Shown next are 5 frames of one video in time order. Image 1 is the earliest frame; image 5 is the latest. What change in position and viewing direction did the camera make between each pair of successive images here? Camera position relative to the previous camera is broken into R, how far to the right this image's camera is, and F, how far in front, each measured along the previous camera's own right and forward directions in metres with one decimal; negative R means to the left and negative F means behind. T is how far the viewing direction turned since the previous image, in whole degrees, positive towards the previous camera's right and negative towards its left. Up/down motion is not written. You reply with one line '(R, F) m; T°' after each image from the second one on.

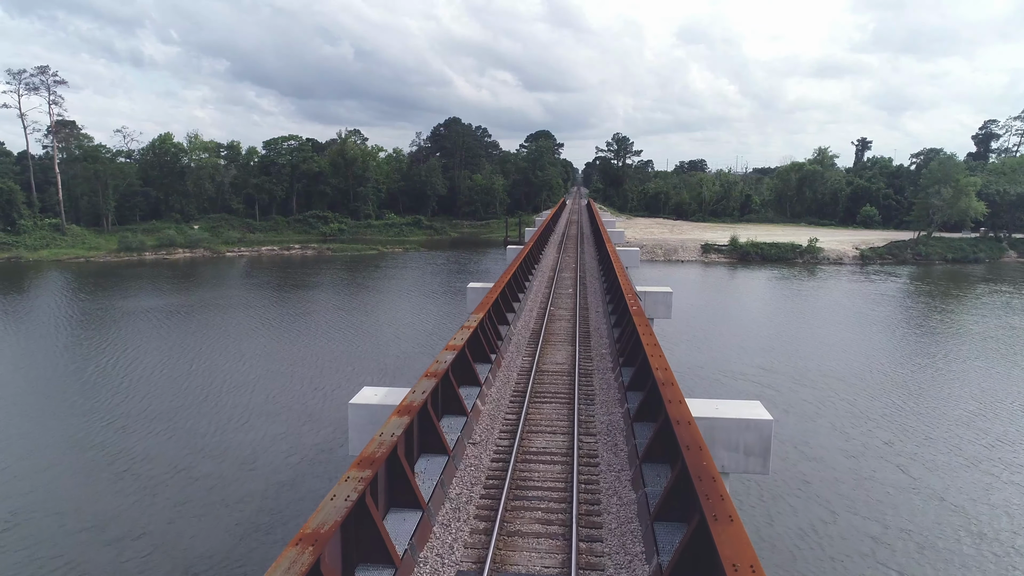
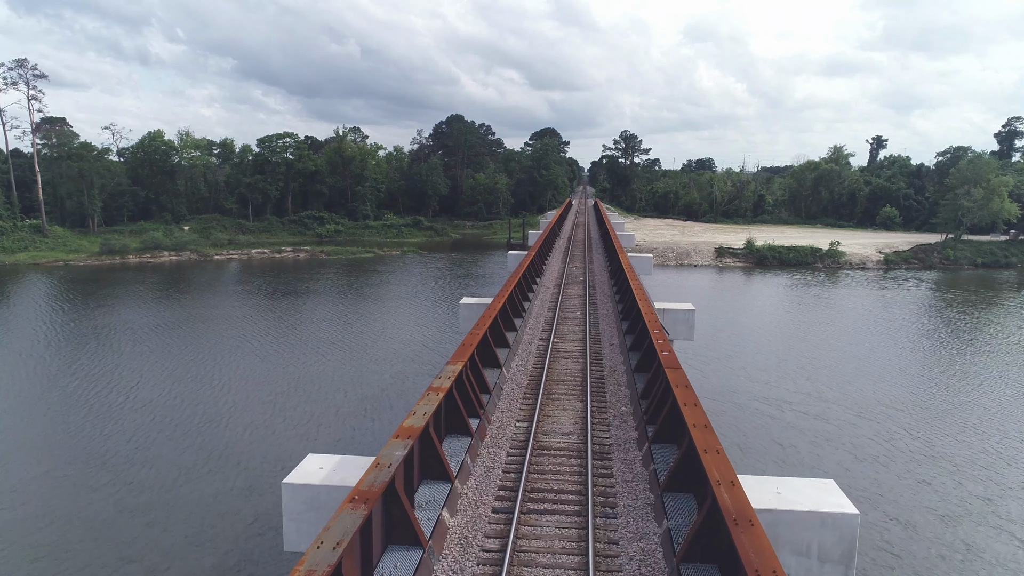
(+0.2, +2.3) m; 0°
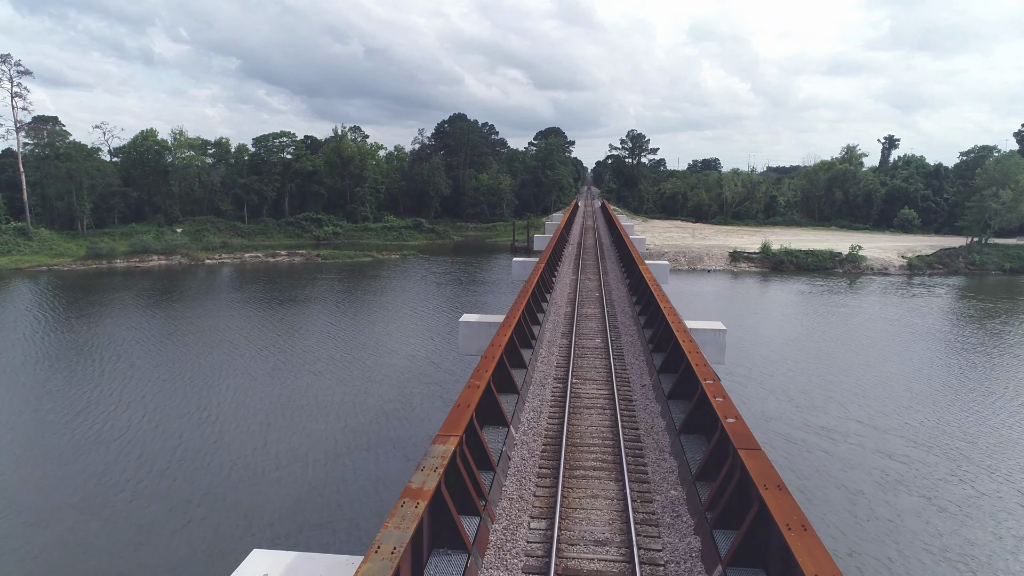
(-0.1, +1.9) m; 0°
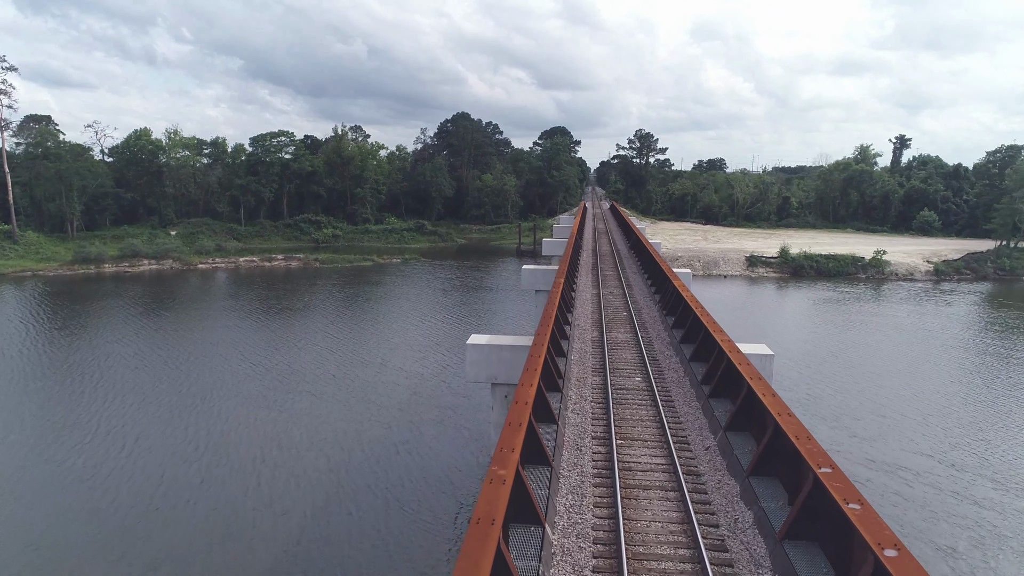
(-0.2, +1.8) m; 0°
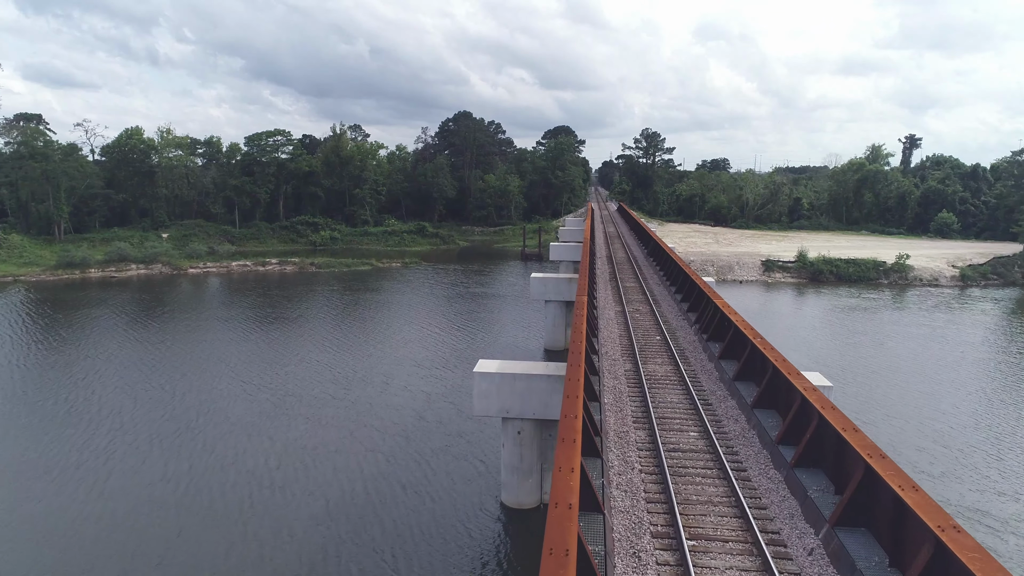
(-0.2, +1.7) m; 0°
